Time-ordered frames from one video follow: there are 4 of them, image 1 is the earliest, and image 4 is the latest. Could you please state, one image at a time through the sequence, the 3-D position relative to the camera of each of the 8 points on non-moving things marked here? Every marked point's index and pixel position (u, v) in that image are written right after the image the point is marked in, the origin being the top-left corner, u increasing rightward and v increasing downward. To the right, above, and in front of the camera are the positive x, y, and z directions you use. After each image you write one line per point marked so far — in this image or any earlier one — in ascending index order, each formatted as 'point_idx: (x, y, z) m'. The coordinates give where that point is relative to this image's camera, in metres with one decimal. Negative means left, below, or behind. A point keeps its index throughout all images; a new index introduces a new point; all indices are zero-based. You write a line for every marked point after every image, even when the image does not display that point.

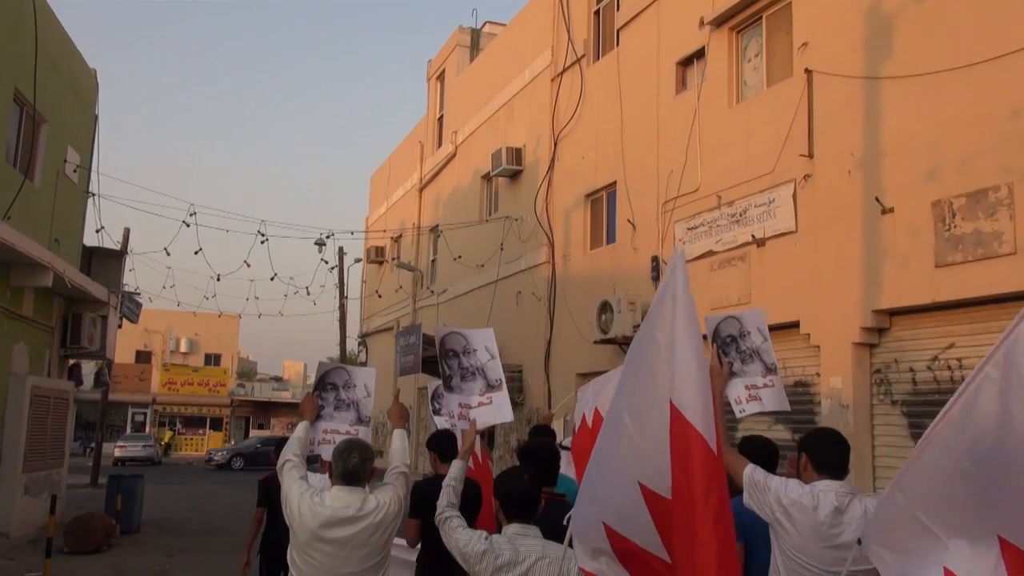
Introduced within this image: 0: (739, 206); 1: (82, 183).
0: (+2.5, +0.9, +10.0) m
1: (-7.0, +1.7, +14.6) m
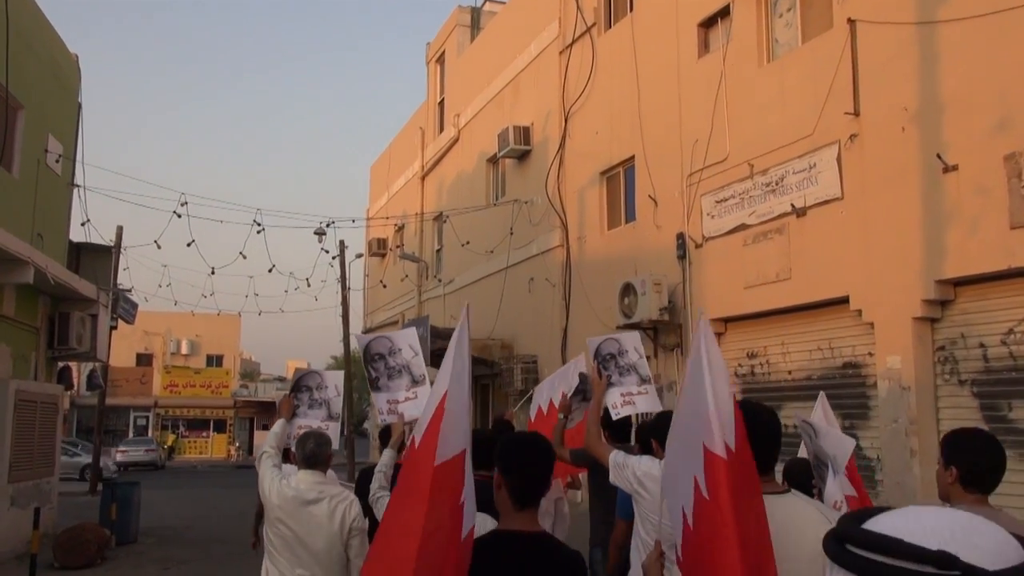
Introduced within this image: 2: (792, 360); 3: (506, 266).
0: (+2.7, +1.2, +9.2) m
1: (-6.8, +1.7, +13.8) m
2: (+2.9, -0.7, +9.2) m
3: (-0.1, +0.4, +15.7) m
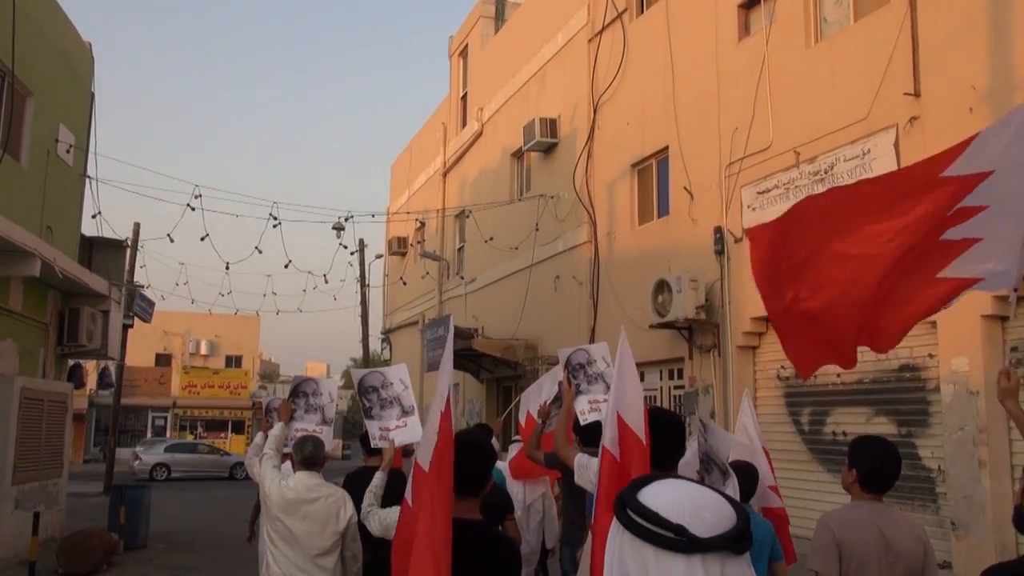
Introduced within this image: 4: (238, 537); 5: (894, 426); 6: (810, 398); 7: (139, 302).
0: (+2.9, +1.2, +8.6) m
1: (-6.5, +1.8, +13.4) m
2: (+3.1, -0.7, +8.5) m
3: (+0.3, +0.4, +15.1) m
4: (-4.3, -3.9, +14.1) m
5: (+3.3, -1.2, +7.8) m
6: (+3.0, -1.1, +8.9) m
7: (-7.4, -0.3, +17.9) m
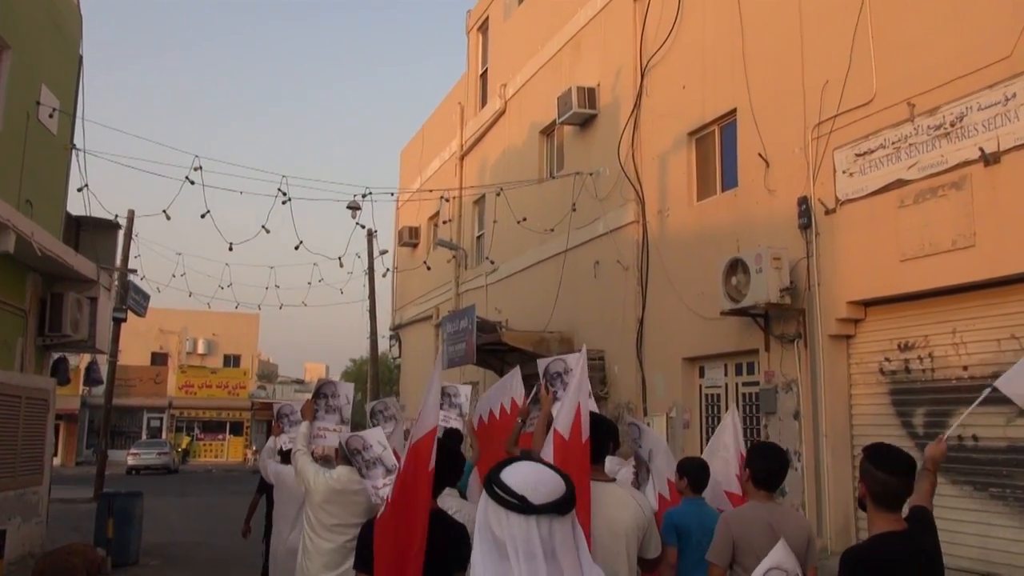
0: (+3.5, +1.4, +7.2) m
1: (-6.0, +2.0, +11.9) m
2: (+3.6, -0.5, +7.1) m
3: (+0.8, +0.6, +13.7) m
4: (-3.8, -3.7, +12.7) m
5: (+3.8, -1.0, +6.4) m
6: (+3.5, -0.9, +7.5) m
7: (-6.9, -0.1, +16.5) m
